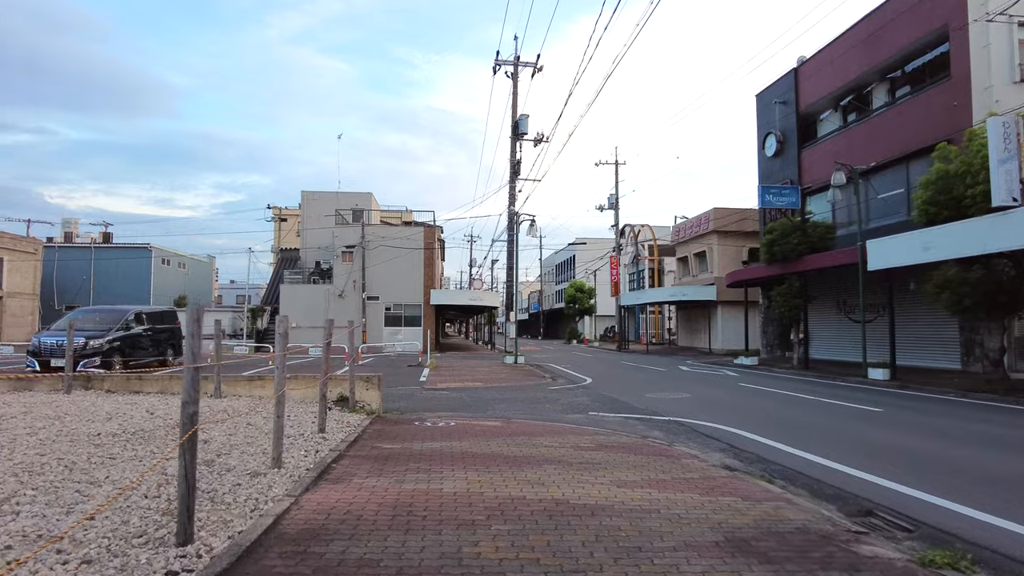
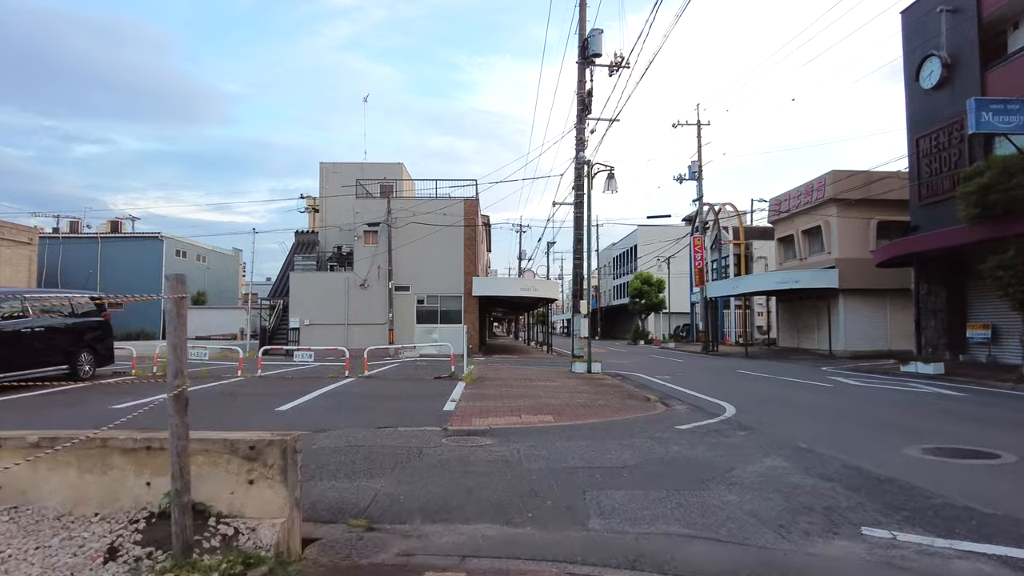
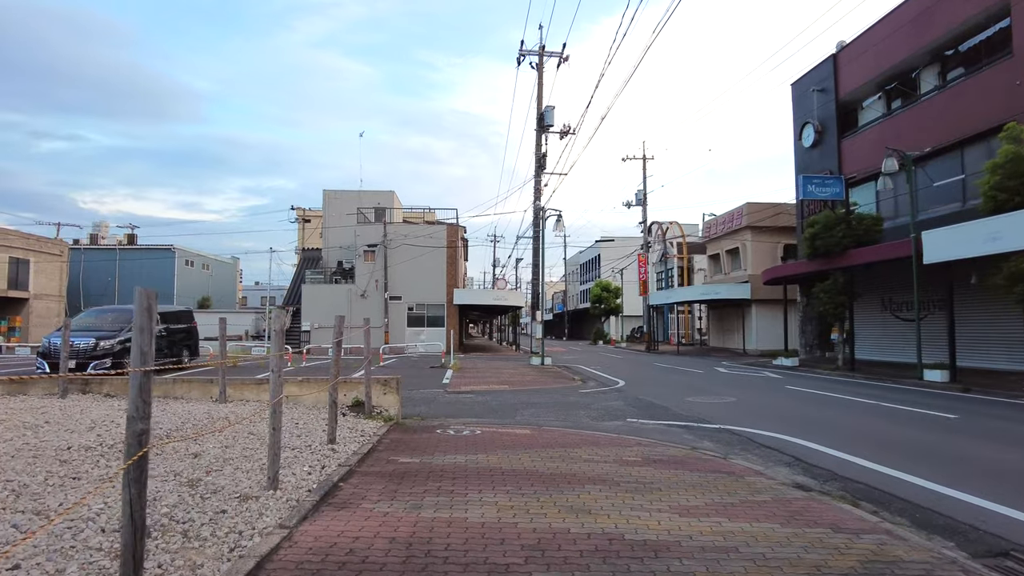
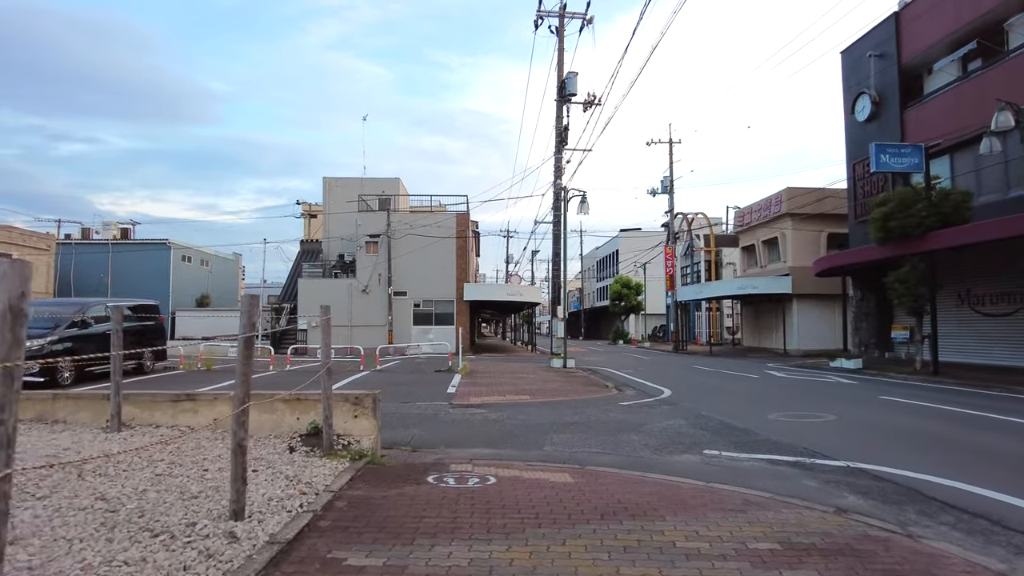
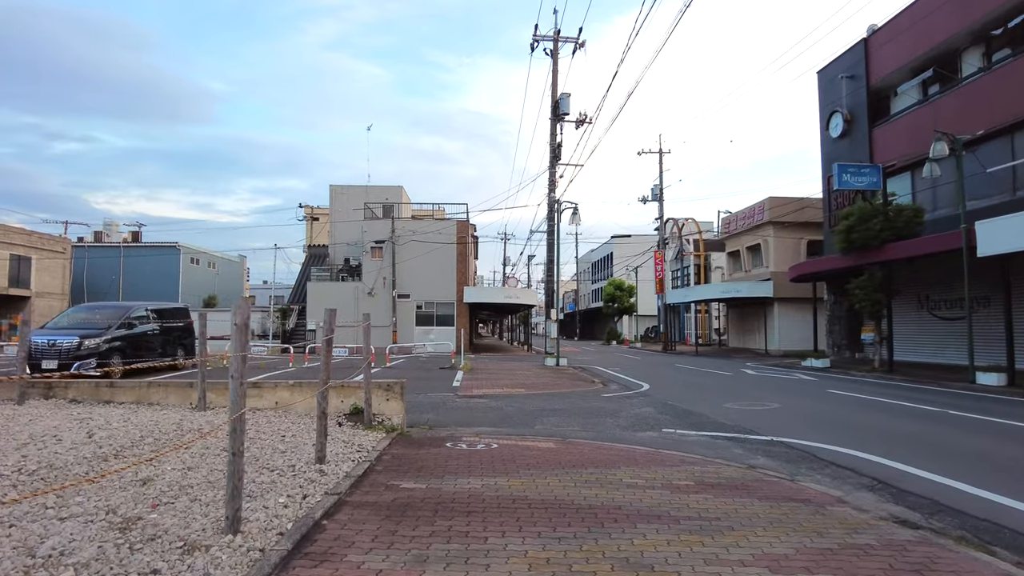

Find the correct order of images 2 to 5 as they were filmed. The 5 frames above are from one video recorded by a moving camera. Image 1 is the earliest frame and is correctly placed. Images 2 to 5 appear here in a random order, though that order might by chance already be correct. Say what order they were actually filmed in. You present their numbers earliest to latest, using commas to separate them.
3, 5, 4, 2
